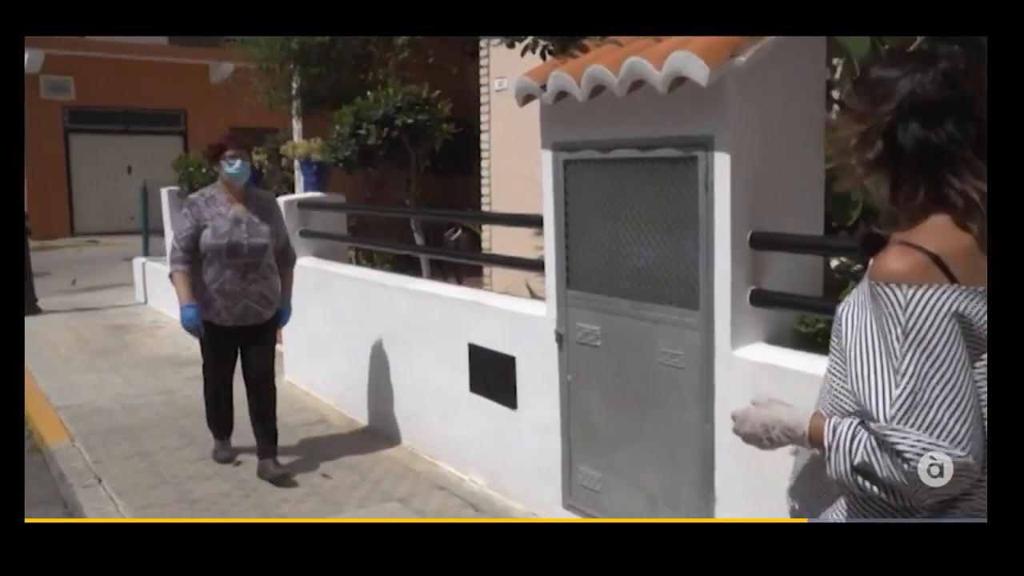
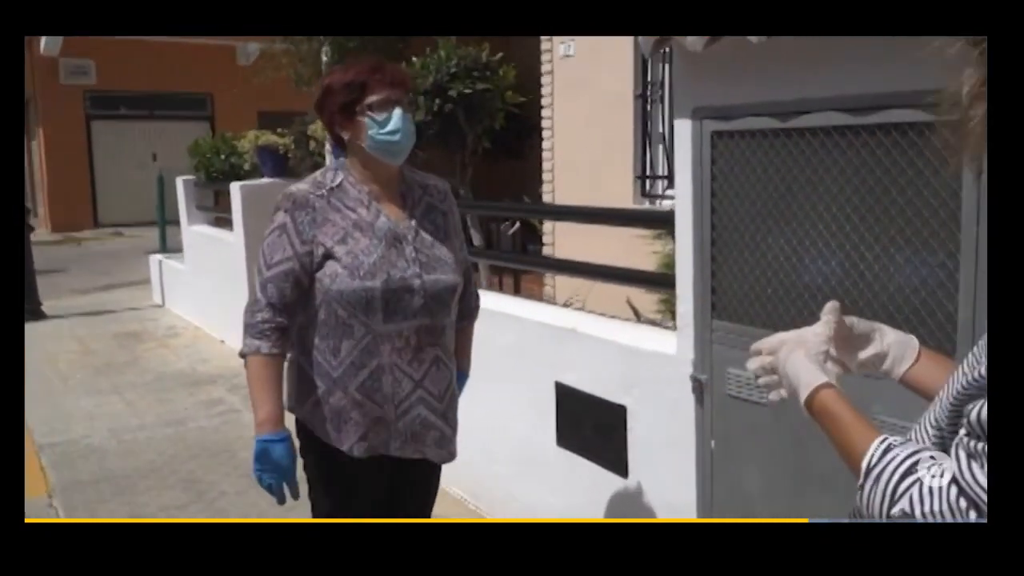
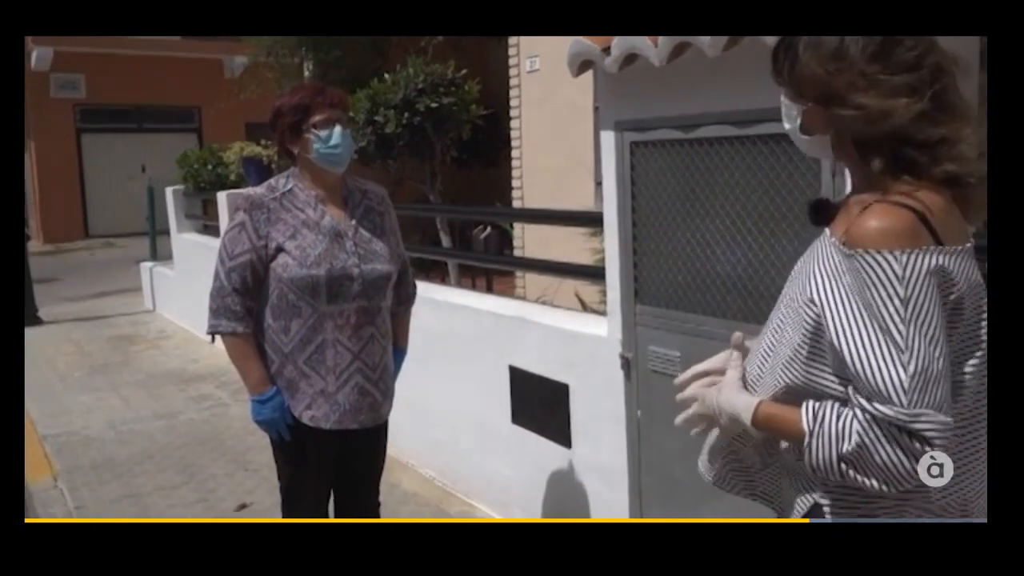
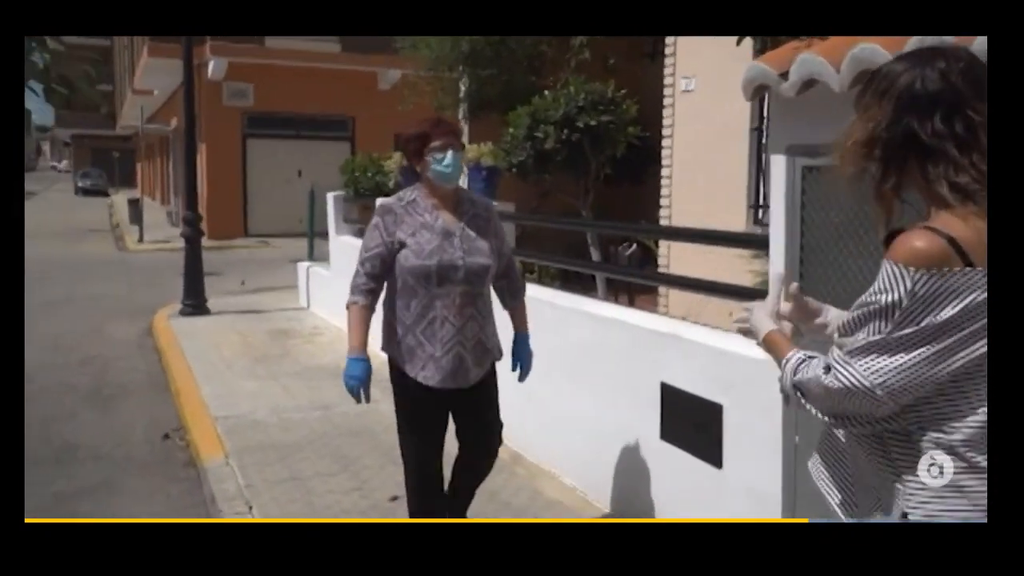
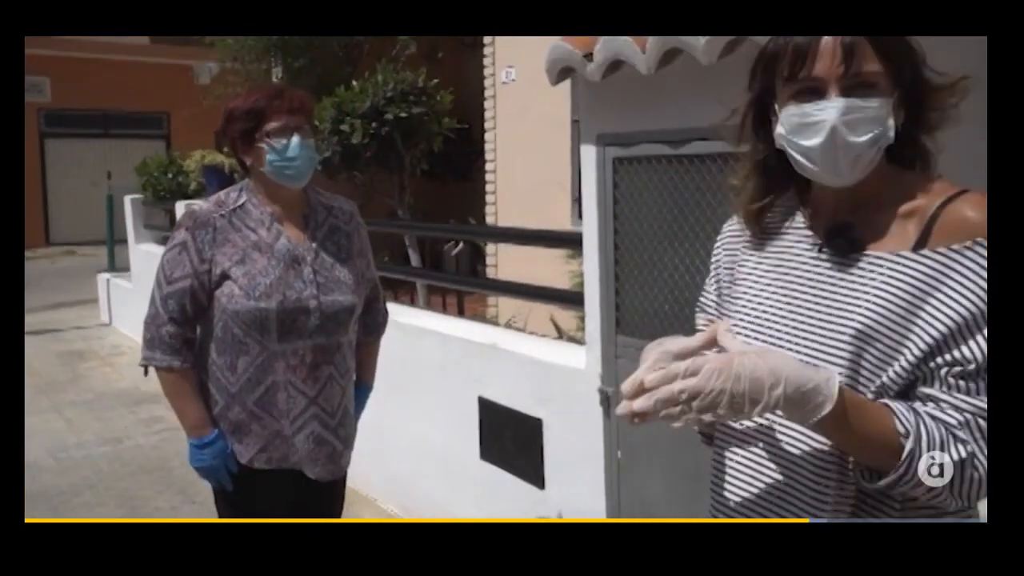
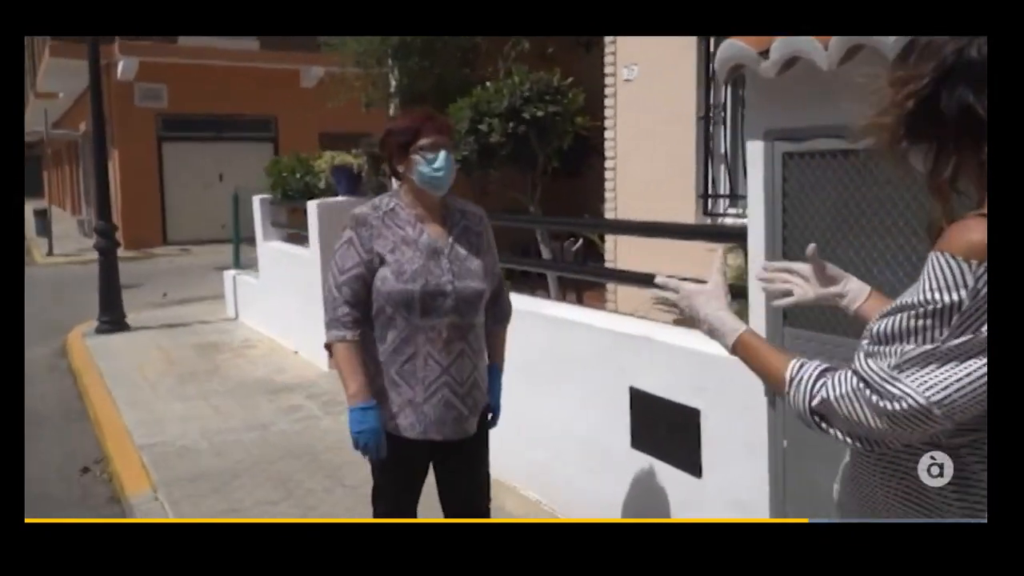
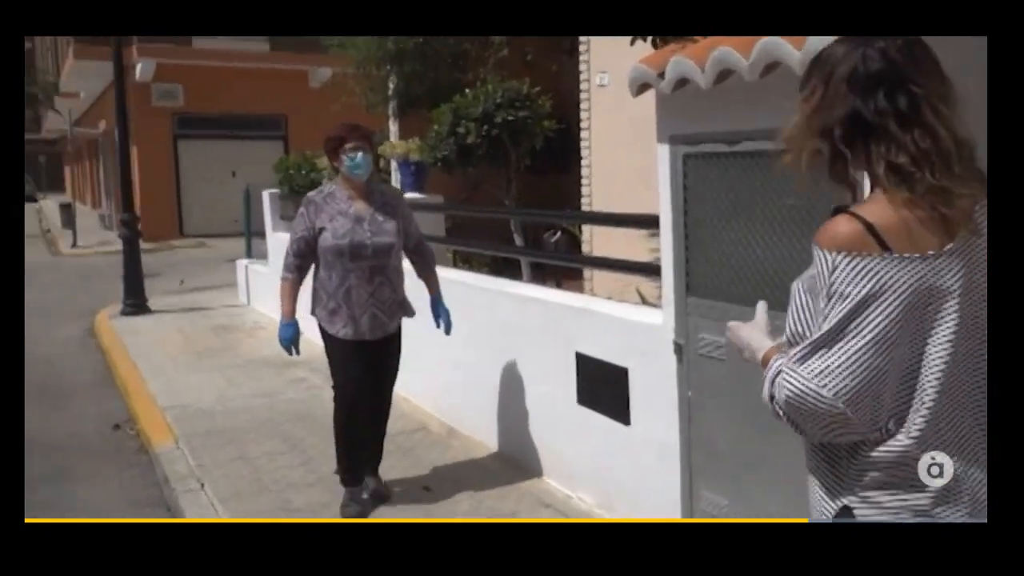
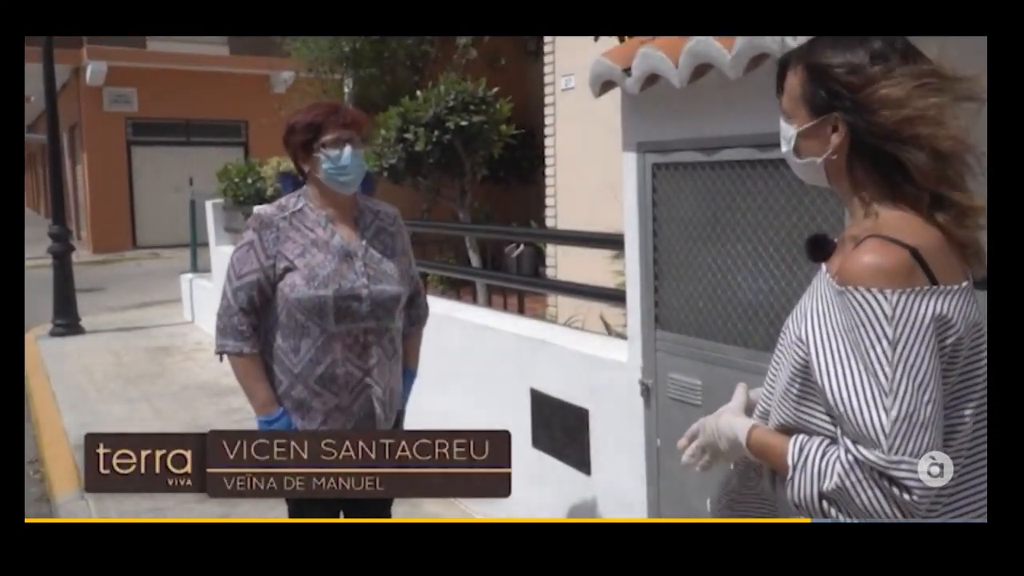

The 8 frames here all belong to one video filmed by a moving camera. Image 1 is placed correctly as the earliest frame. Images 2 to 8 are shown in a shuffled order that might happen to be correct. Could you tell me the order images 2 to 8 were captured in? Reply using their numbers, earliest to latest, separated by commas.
7, 4, 6, 2, 5, 3, 8
